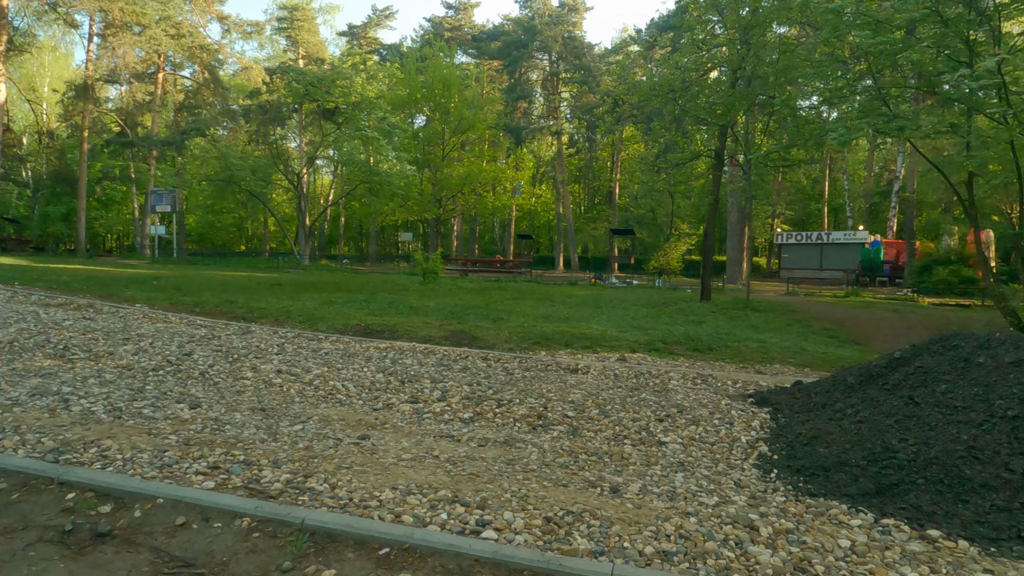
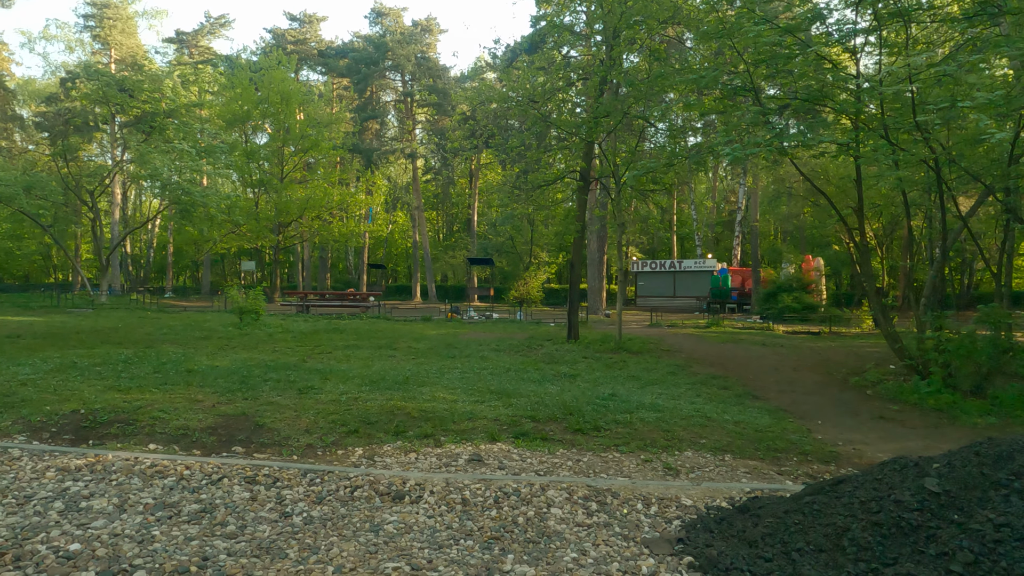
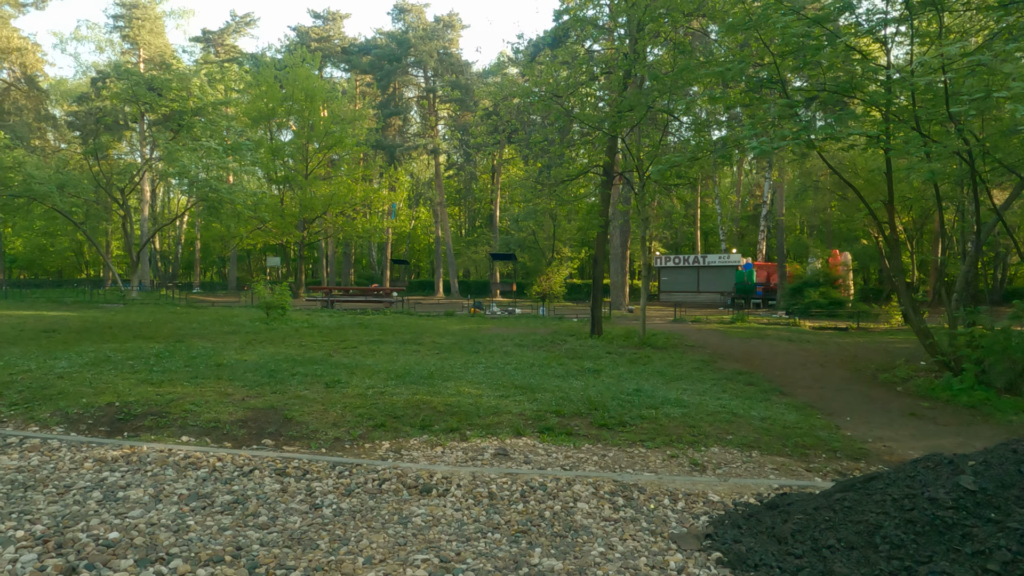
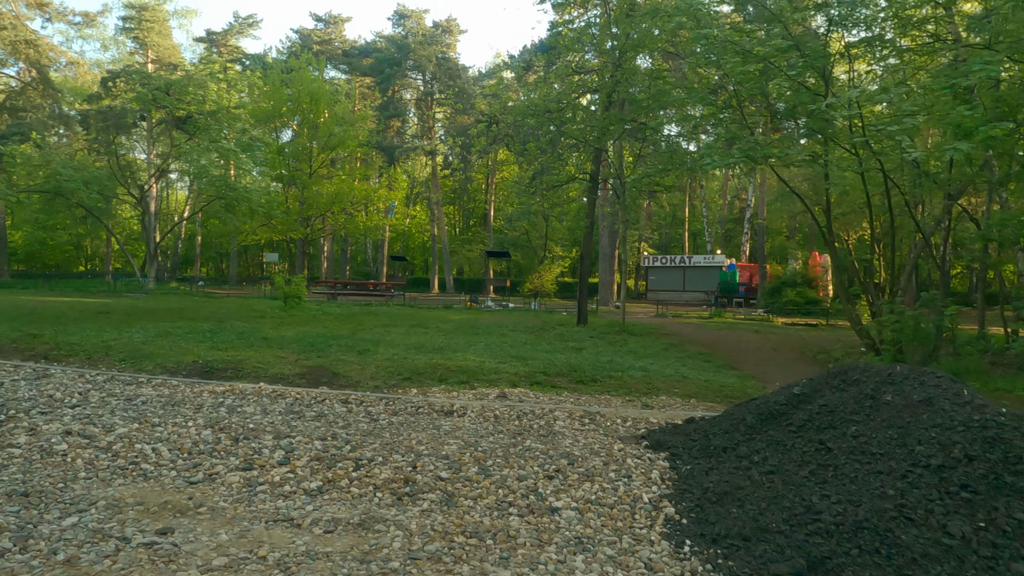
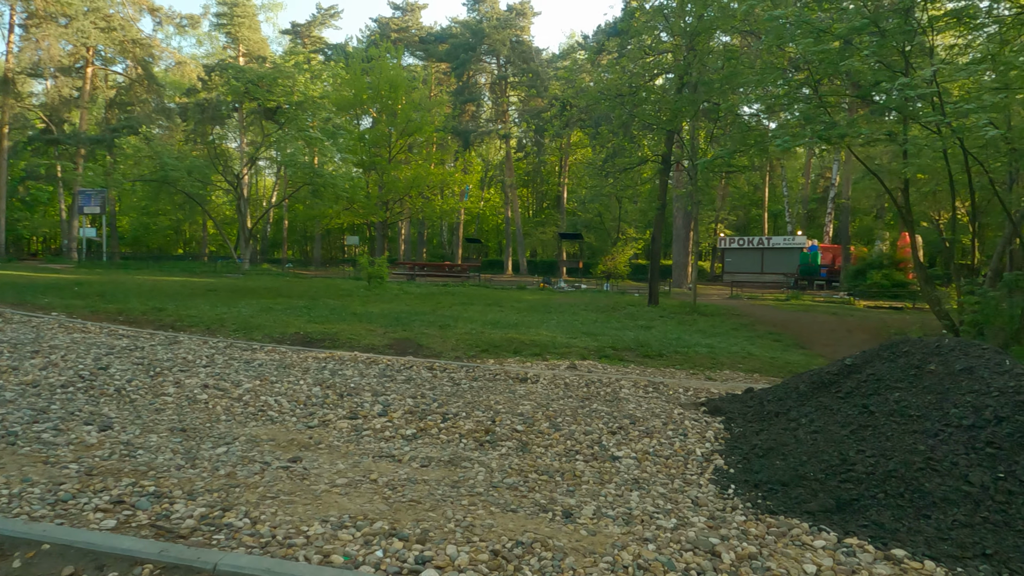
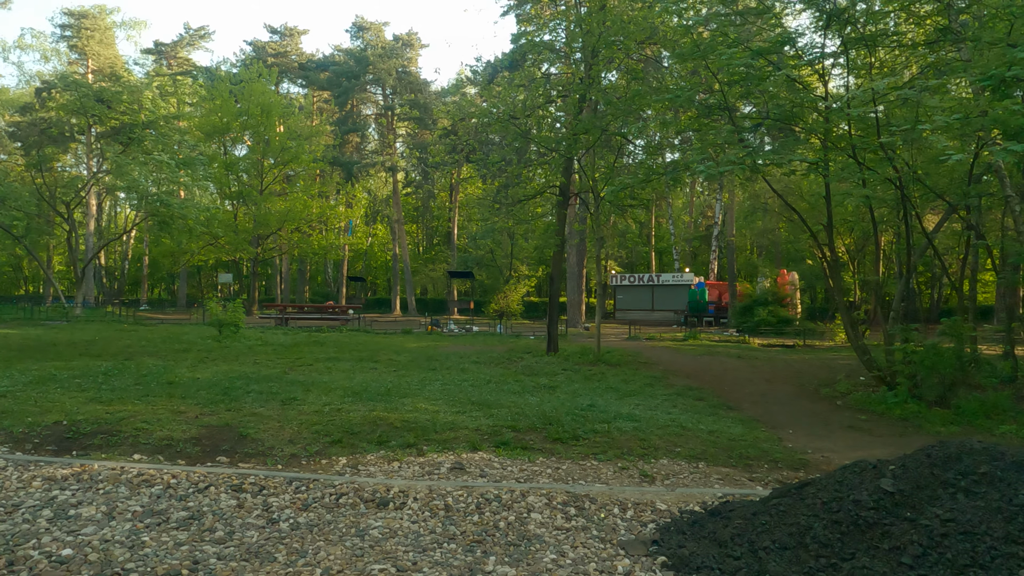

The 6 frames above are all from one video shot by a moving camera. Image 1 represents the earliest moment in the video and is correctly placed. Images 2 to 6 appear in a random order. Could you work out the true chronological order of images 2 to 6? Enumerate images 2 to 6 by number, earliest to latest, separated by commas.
5, 4, 6, 2, 3
